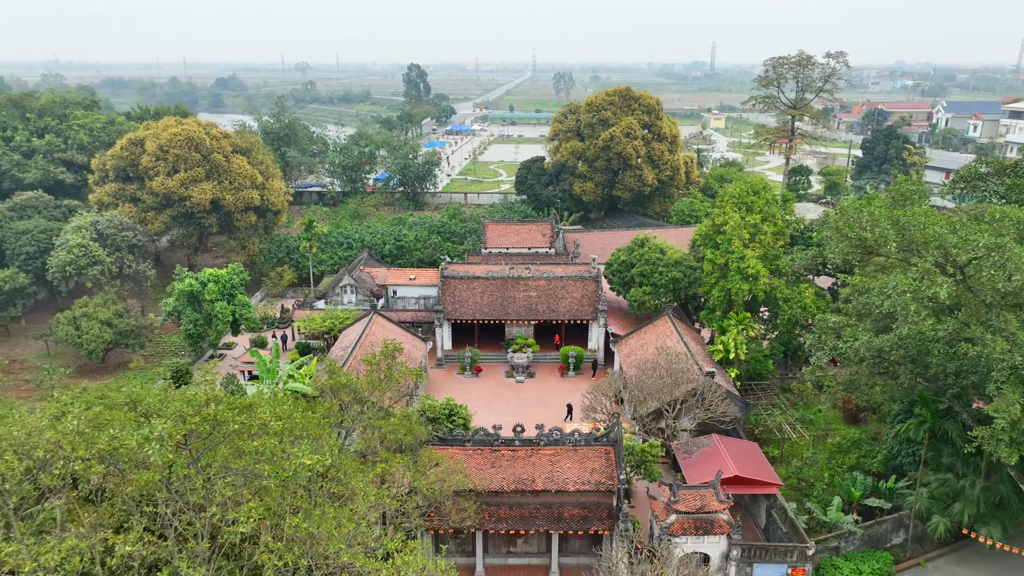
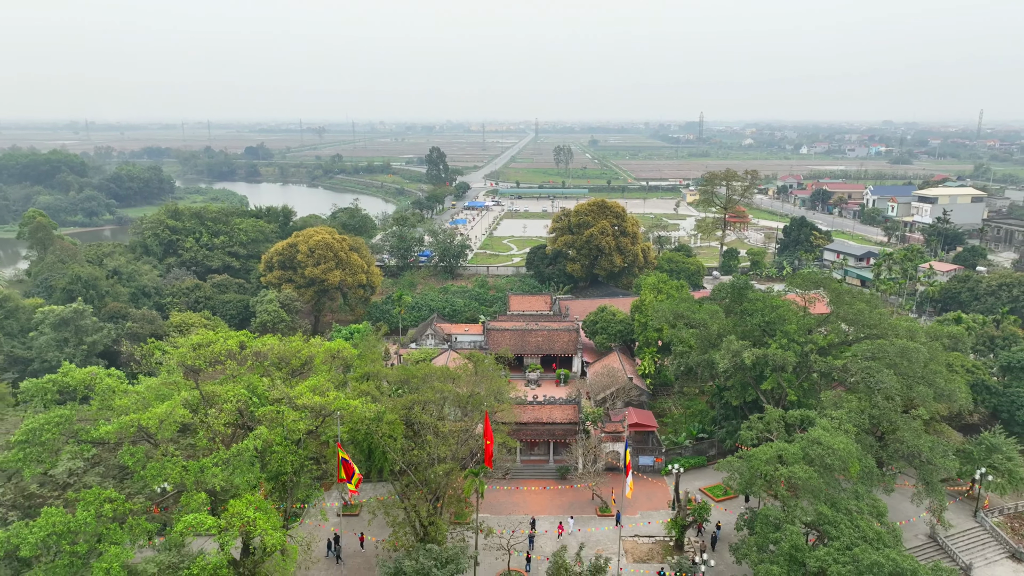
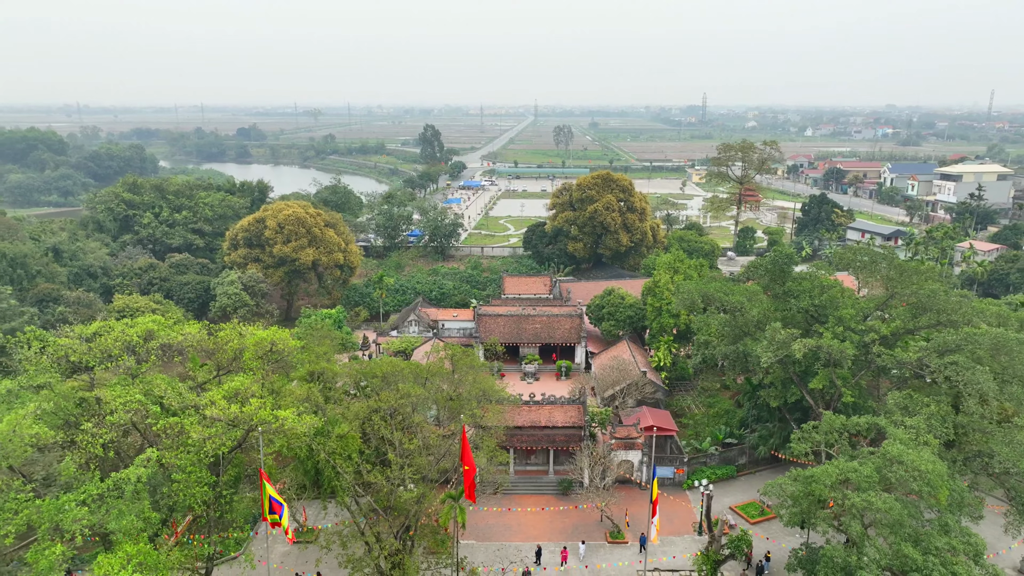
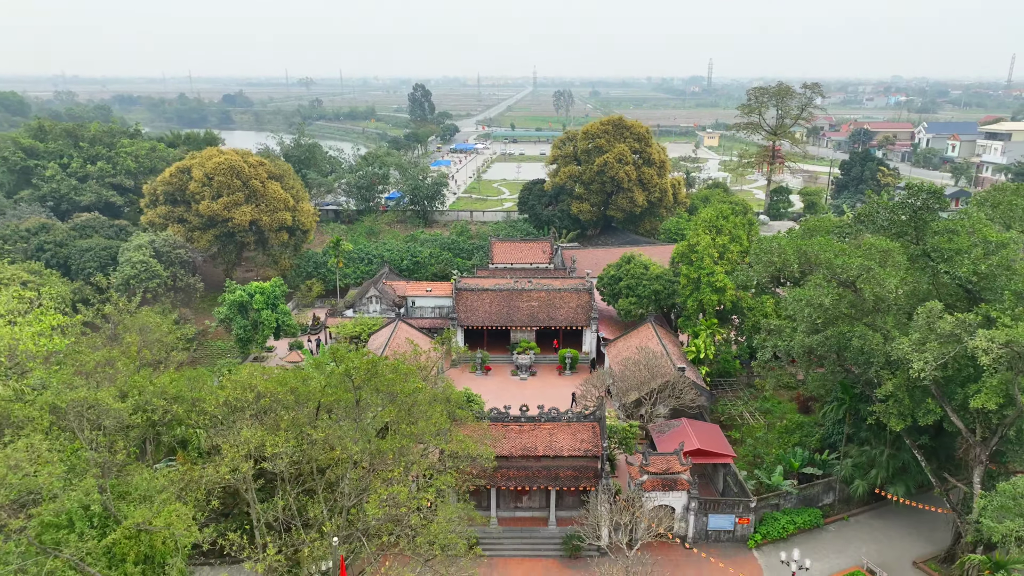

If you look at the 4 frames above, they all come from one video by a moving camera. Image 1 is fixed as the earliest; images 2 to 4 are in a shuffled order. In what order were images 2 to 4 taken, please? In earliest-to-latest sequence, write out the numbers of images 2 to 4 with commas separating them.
4, 3, 2
